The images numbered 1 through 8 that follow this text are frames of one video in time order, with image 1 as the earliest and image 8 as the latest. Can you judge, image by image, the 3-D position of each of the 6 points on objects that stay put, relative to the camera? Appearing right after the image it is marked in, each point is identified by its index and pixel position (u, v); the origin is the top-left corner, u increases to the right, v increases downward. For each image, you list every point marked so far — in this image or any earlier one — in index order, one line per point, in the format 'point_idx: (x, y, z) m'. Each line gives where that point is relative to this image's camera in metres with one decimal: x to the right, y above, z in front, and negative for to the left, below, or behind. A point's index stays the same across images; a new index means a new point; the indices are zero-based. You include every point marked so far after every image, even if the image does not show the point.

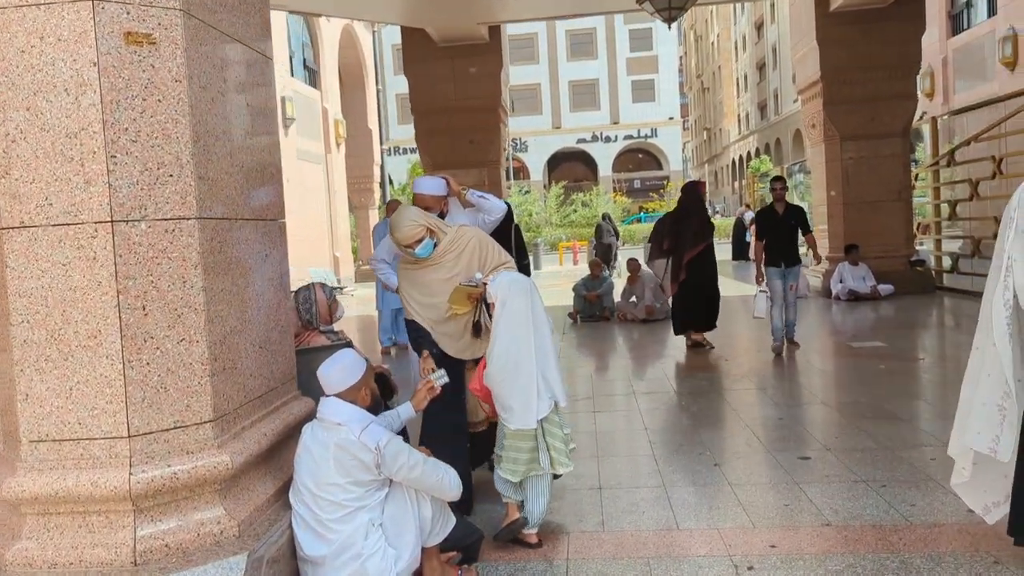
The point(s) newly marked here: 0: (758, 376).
0: (+2.3, -0.8, +7.5) m
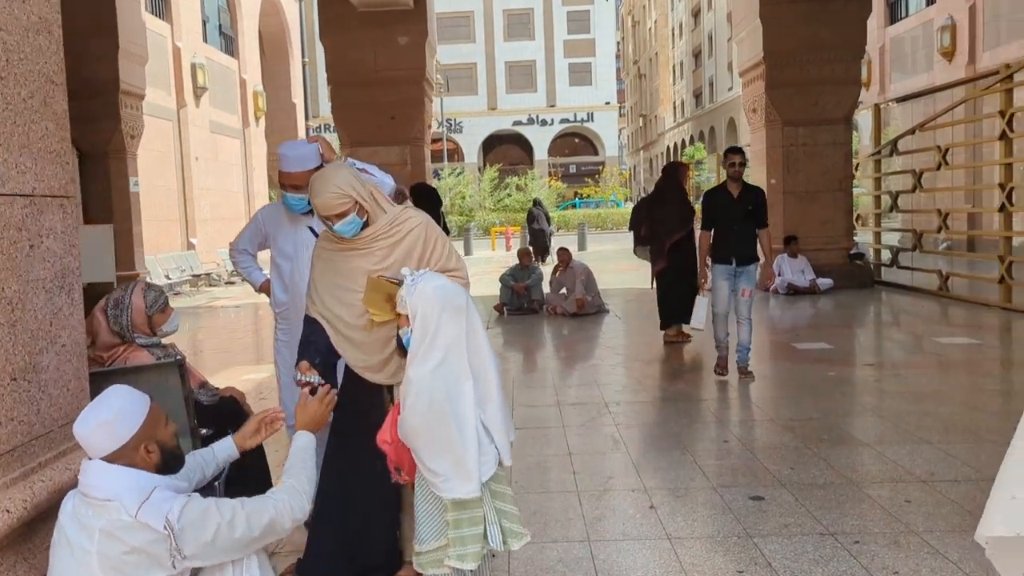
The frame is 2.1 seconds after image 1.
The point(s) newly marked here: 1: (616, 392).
0: (+1.5, -0.8, +6.7) m
1: (+0.8, -0.8, +6.5) m
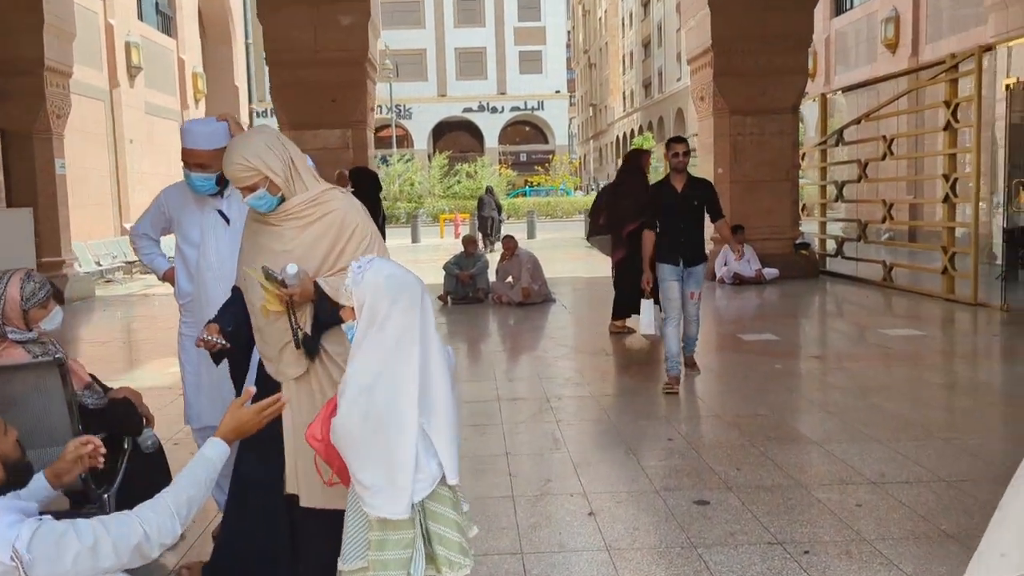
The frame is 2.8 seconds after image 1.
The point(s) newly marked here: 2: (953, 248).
0: (+1.0, -0.7, +6.5) m
1: (+0.4, -0.8, +6.2) m
2: (+5.6, +0.5, +10.2) m
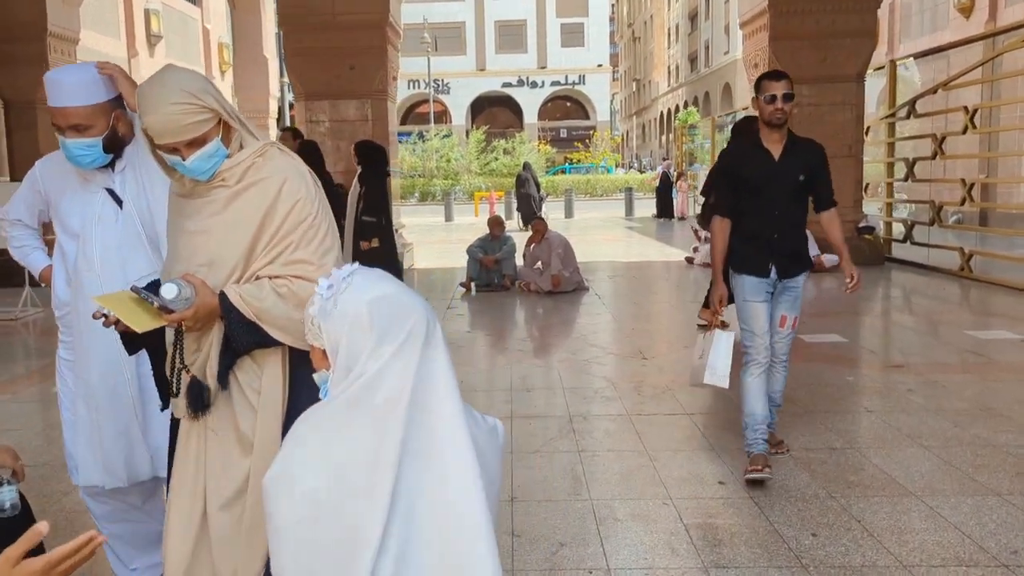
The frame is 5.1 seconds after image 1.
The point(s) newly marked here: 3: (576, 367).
0: (+1.2, -0.7, +5.5) m
1: (+0.5, -0.7, +5.2) m
2: (+5.9, +0.6, +8.9) m
3: (+0.5, -0.6, +6.3) m
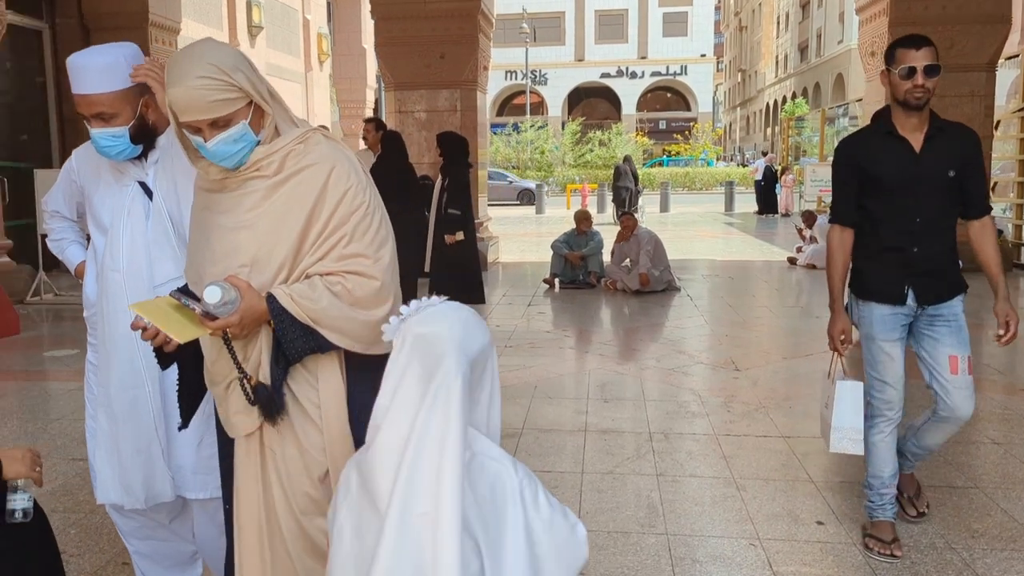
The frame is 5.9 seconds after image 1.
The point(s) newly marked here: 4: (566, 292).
0: (+1.6, -0.7, +5.0) m
1: (+0.9, -0.8, +4.8) m
2: (+6.8, +0.4, +7.8) m
3: (+1.1, -0.6, +5.9) m
4: (+0.7, 0.0, +9.8) m
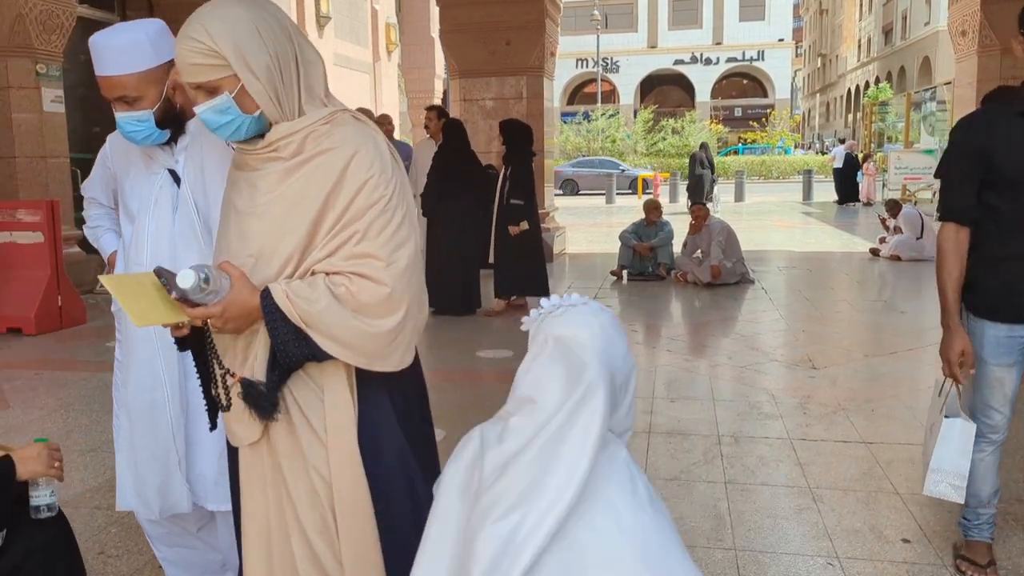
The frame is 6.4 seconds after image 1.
0: (+2.0, -0.7, +4.6) m
1: (+1.3, -0.7, +4.6) m
2: (+7.4, +0.5, +7.0) m
3: (+1.5, -0.6, +5.6) m
4: (+1.4, +0.1, +9.5) m
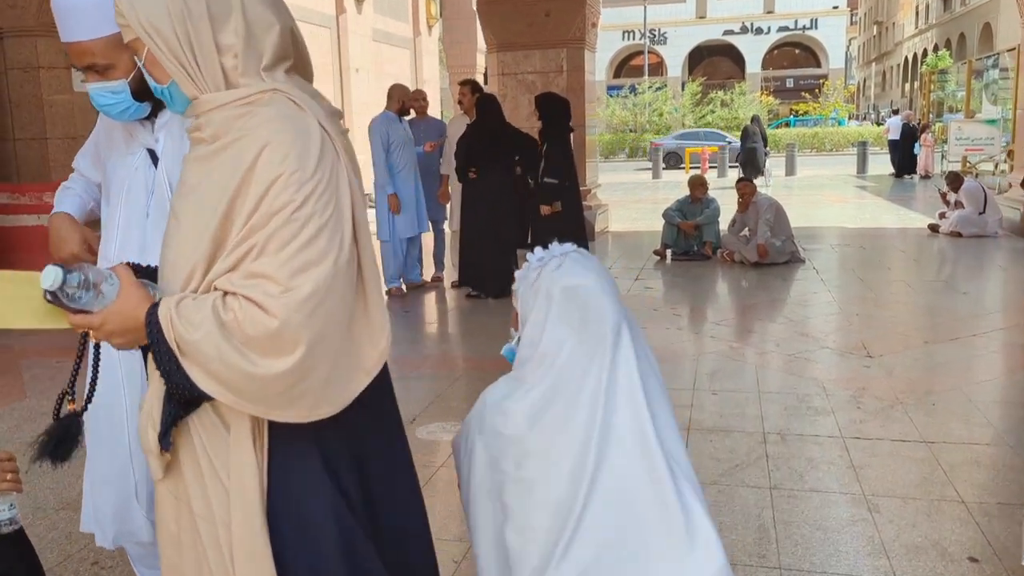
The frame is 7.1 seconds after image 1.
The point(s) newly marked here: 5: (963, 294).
0: (+2.2, -0.6, +4.3) m
1: (+1.5, -0.6, +4.2) m
2: (+7.6, +0.6, +6.3) m
3: (+1.7, -0.5, +5.2) m
4: (+1.9, +0.3, +9.1) m
5: (+4.1, -0.1, +7.2) m
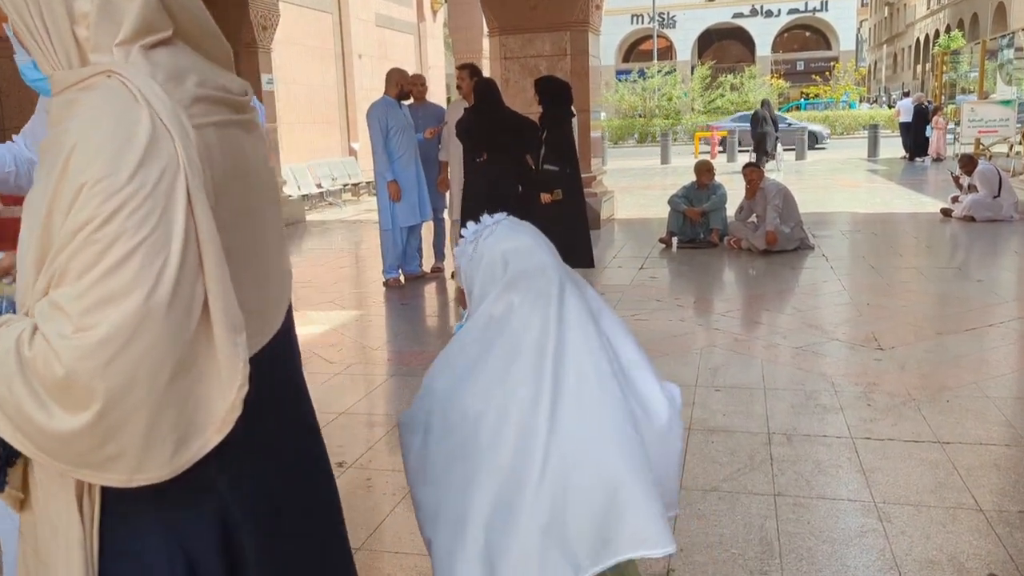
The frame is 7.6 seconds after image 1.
0: (+2.1, -0.6, +4.1) m
1: (+1.4, -0.6, +4.0) m
2: (+7.6, +0.7, +6.0) m
3: (+1.7, -0.4, +5.0) m
4: (+1.9, +0.4, +8.9) m
5: (+4.1, 0.0, +7.0) m
